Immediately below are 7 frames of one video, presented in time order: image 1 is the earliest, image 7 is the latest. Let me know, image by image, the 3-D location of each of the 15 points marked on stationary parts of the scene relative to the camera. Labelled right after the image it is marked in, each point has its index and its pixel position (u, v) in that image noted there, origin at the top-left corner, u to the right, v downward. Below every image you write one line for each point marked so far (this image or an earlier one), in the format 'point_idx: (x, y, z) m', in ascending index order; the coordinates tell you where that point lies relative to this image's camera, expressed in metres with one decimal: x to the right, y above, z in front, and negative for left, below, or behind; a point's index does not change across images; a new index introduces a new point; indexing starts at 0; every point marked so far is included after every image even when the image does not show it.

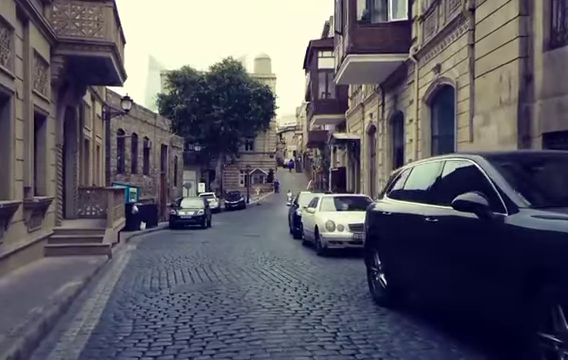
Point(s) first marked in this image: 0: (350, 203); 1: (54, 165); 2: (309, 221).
0: (+2.2, -0.7, +16.5) m
1: (-6.8, +0.4, +14.5) m
2: (+0.8, -1.3, +16.4) m
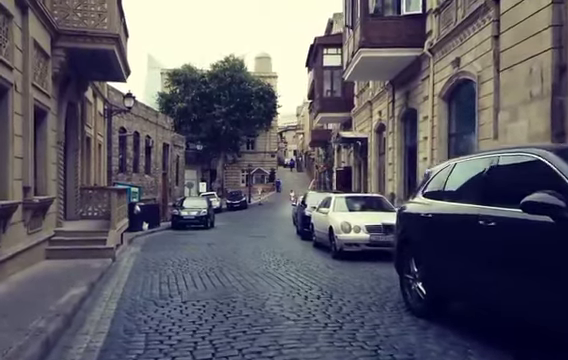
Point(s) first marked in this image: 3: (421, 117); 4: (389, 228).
0: (+2.6, -0.7, +15.8) m
1: (-6.5, +0.5, +13.8) m
2: (+1.2, -1.3, +15.7) m
3: (+5.3, +2.4, +18.9) m
4: (+2.8, -1.3, +13.0) m
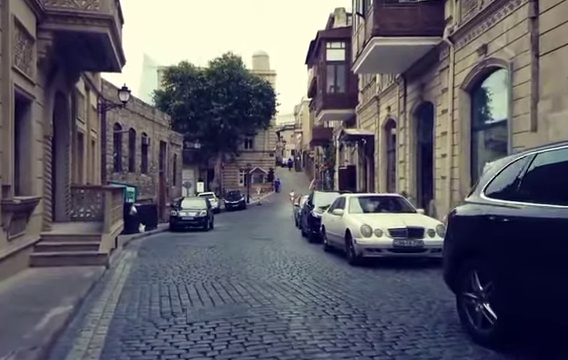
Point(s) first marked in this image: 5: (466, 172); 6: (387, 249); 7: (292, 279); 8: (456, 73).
0: (+2.9, -0.7, +14.5) m
1: (-6.1, +0.5, +12.4) m
2: (+1.5, -1.3, +14.3) m
3: (+5.5, +2.5, +17.6) m
4: (+3.1, -1.2, +11.6) m
5: (+5.8, +0.2, +15.6) m
6: (+2.4, -1.6, +11.5) m
7: (+0.2, -2.1, +10.2) m
8: (+5.6, +3.5, +16.0) m
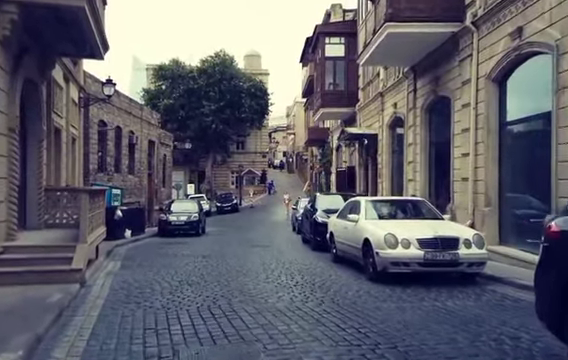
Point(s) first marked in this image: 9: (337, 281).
0: (+3.0, -0.7, +12.7) m
1: (-6.0, +0.5, +10.5) m
2: (+1.6, -1.3, +12.5) m
3: (+5.6, +2.4, +15.8) m
4: (+3.3, -1.2, +9.9) m
5: (+5.9, +0.2, +13.9) m
6: (+2.6, -1.6, +9.7) m
7: (+0.4, -2.1, +8.4) m
8: (+5.7, +3.5, +14.3) m
9: (+1.1, -2.2, +10.5) m
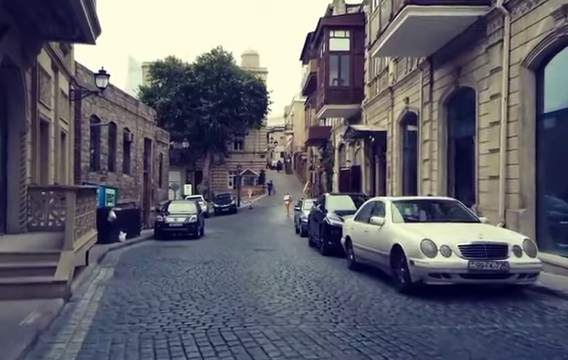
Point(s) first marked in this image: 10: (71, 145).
0: (+3.3, -0.7, +11.3) m
1: (-5.6, +0.6, +9.0) m
2: (+1.9, -1.2, +11.1) m
3: (+5.9, +2.5, +14.5) m
4: (+3.6, -1.2, +8.4) m
5: (+6.2, +0.2, +12.5) m
6: (+3.0, -1.6, +8.3) m
7: (+0.8, -2.0, +7.0) m
8: (+6.0, +3.5, +12.9) m
9: (+1.5, -2.1, +9.0) m
10: (-8.3, +1.3, +19.0) m
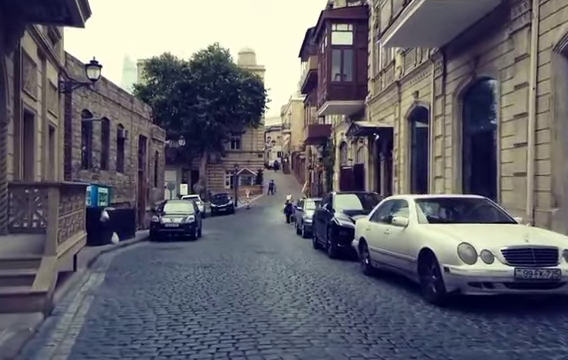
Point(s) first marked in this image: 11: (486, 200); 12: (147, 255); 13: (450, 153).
0: (+3.6, -0.6, +10.2) m
1: (-5.4, +0.6, +7.8) m
2: (+2.2, -1.2, +9.9) m
3: (+6.1, +2.5, +13.3) m
4: (+3.9, -1.1, +7.3) m
5: (+6.4, +0.3, +11.4) m
6: (+3.2, -1.5, +7.2) m
7: (+1.0, -1.9, +5.8) m
8: (+6.2, +3.6, +11.8) m
9: (+1.7, -2.0, +7.9) m
10: (-8.1, +1.4, +17.7) m
11: (+4.2, -0.5, +10.3) m
12: (-4.8, -2.6, +17.0) m
13: (+5.8, +1.0, +17.3) m
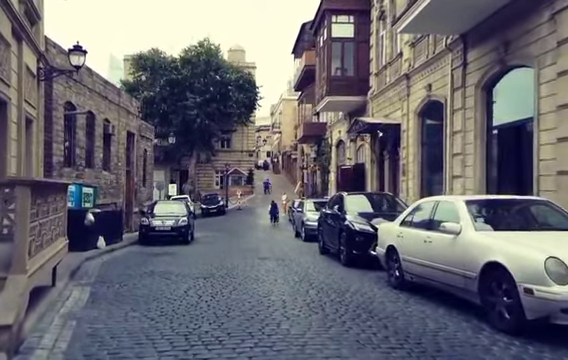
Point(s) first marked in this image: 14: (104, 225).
0: (+3.9, -0.5, +8.6) m
1: (-4.9, +0.7, +5.9) m
2: (+2.5, -1.1, +8.3) m
3: (+6.4, +2.6, +11.8) m
4: (+4.3, -1.1, +5.7) m
5: (+6.8, +0.3, +9.9) m
6: (+3.7, -1.5, +5.6) m
7: (+1.5, -1.9, +4.1) m
8: (+6.6, +3.6, +10.3) m
9: (+2.2, -2.0, +6.3) m
10: (-7.9, +1.5, +15.8) m
11: (+4.6, -0.4, +8.7) m
12: (-4.6, -2.6, +15.2) m
13: (+6.0, +1.0, +15.7) m
14: (-7.1, -1.8, +19.2) m
